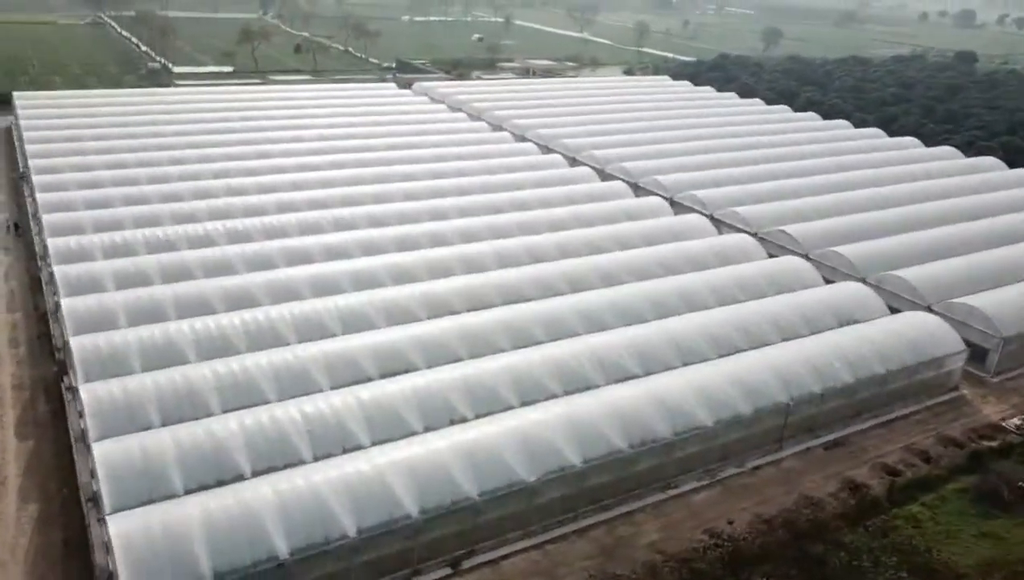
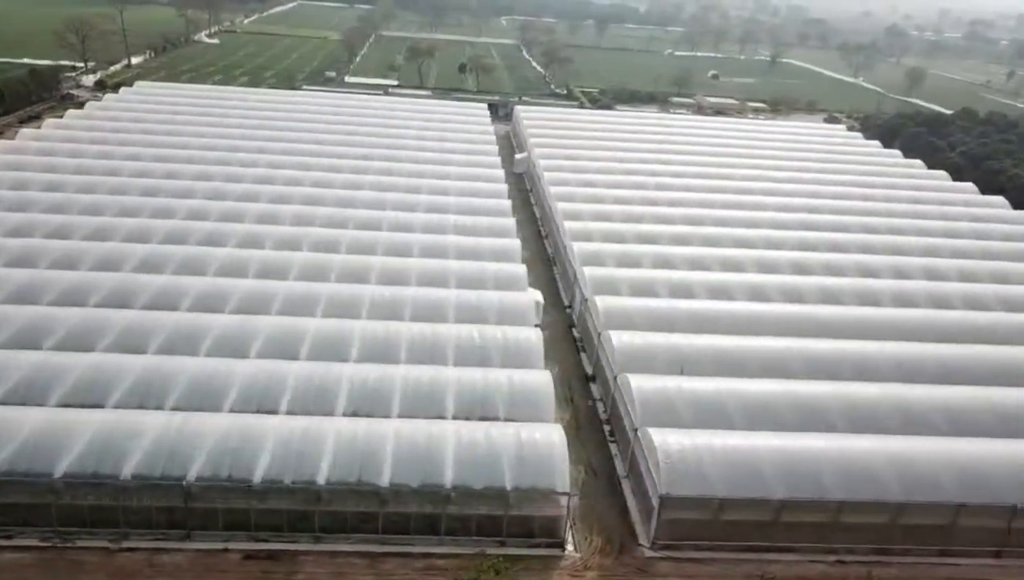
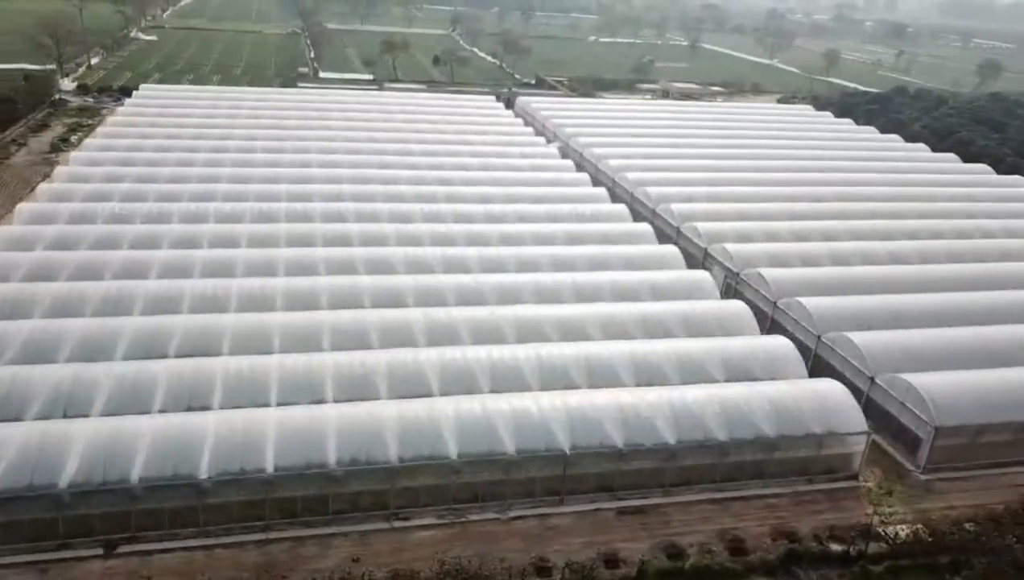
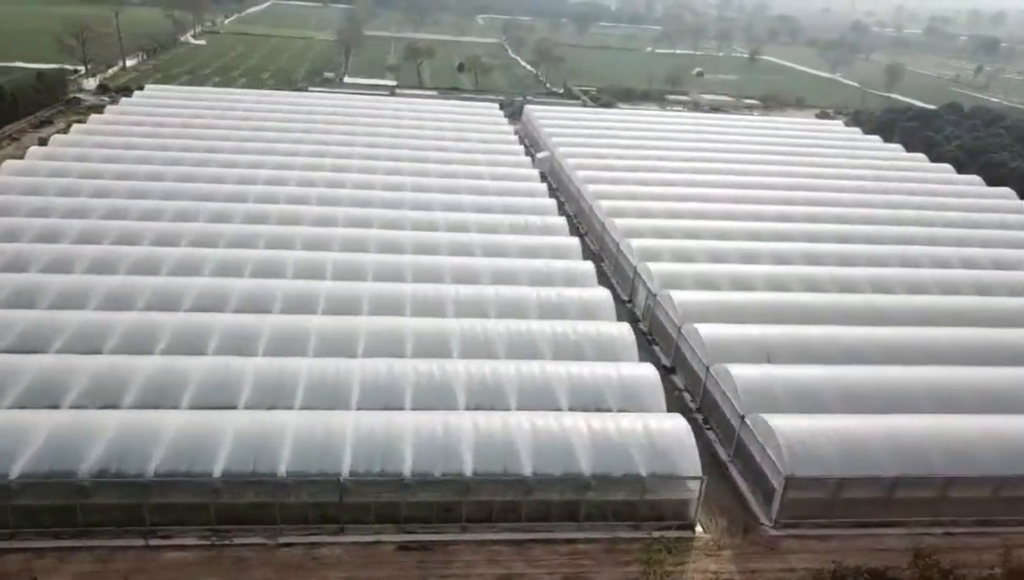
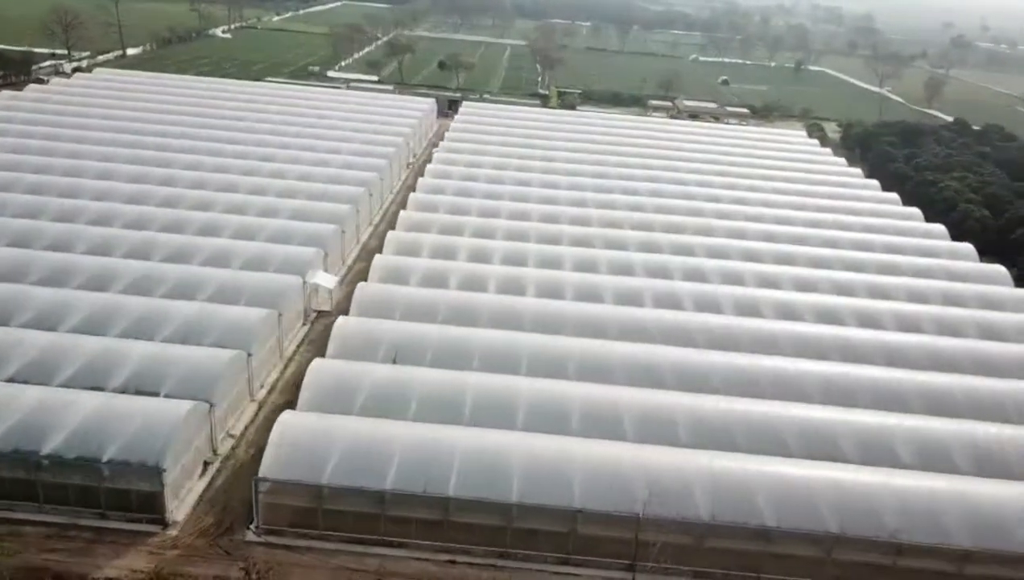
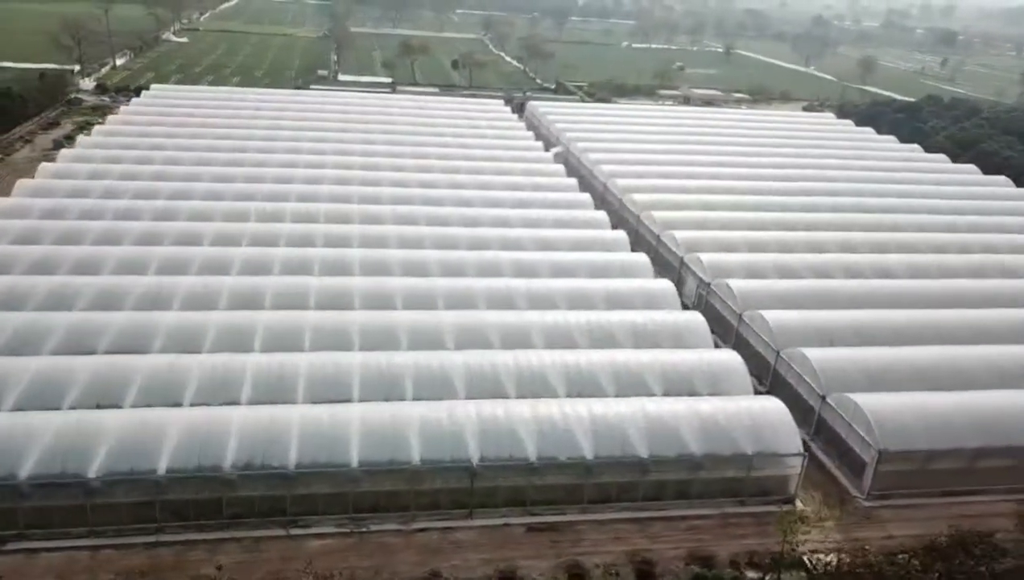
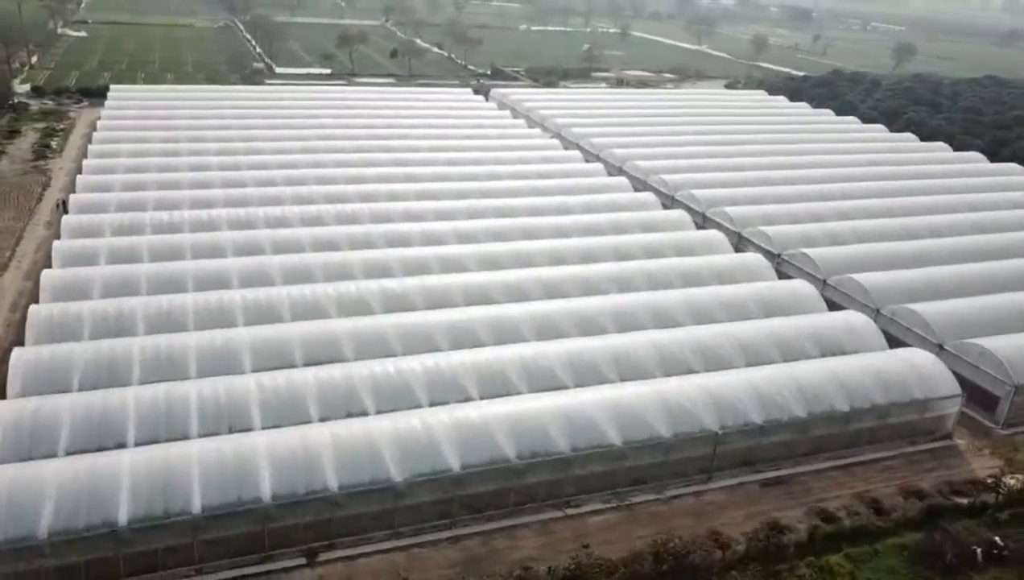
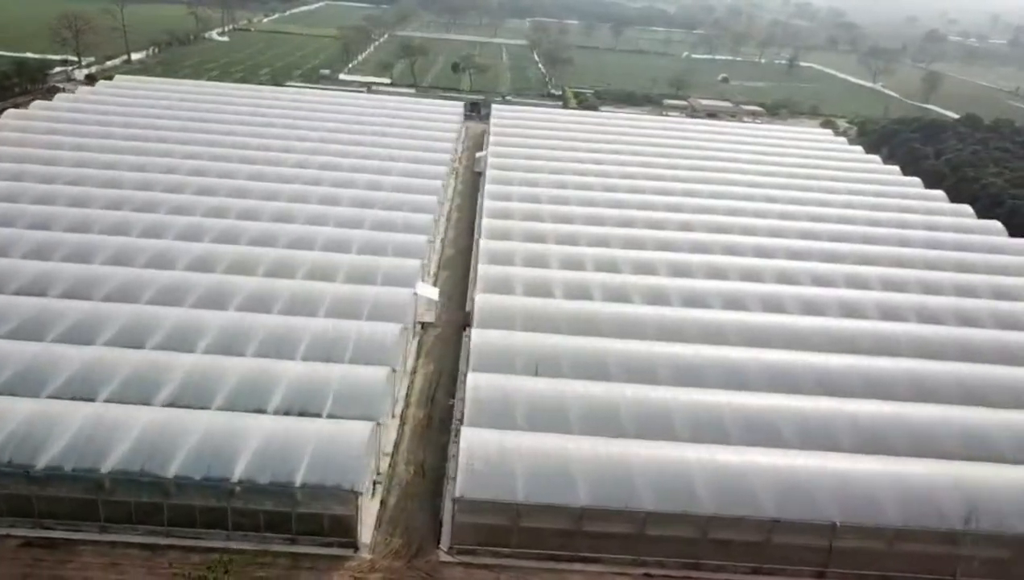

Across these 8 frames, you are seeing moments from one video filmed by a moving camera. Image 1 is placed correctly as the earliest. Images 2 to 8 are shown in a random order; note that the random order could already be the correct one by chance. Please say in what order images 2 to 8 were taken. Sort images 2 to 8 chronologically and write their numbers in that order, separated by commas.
7, 3, 6, 4, 2, 8, 5
